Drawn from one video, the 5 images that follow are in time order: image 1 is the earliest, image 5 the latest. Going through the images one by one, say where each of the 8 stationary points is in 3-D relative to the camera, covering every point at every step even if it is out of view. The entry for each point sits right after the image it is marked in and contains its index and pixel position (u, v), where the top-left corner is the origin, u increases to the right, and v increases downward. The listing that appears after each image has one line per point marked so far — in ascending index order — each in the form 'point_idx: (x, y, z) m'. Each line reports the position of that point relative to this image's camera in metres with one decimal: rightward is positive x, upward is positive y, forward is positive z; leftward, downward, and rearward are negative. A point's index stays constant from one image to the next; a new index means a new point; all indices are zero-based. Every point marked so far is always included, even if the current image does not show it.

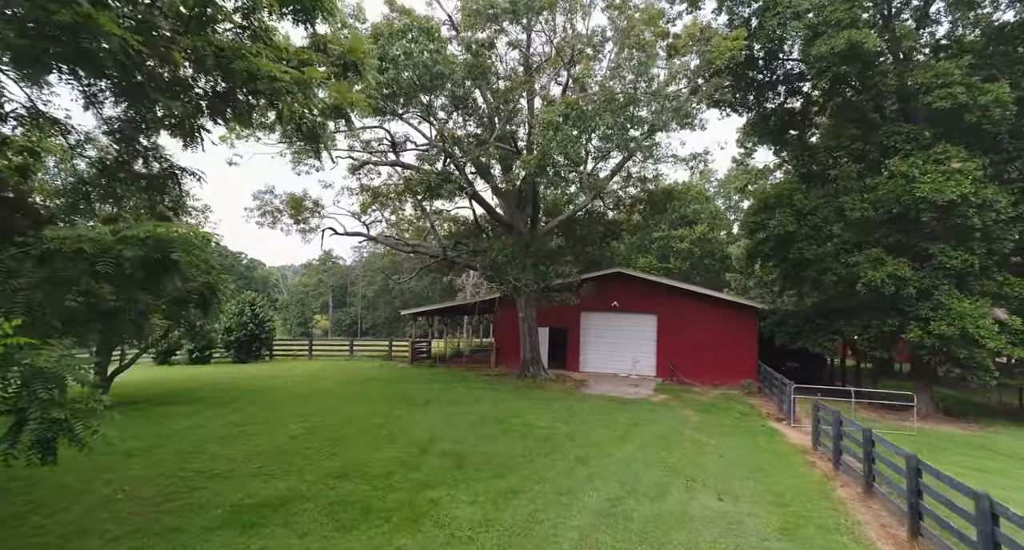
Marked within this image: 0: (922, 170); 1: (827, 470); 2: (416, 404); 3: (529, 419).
0: (+8.8, +2.3, +10.6) m
1: (+4.5, -2.8, +7.0) m
2: (-2.1, -2.8, +10.7) m
3: (+0.3, -2.8, +9.4) m
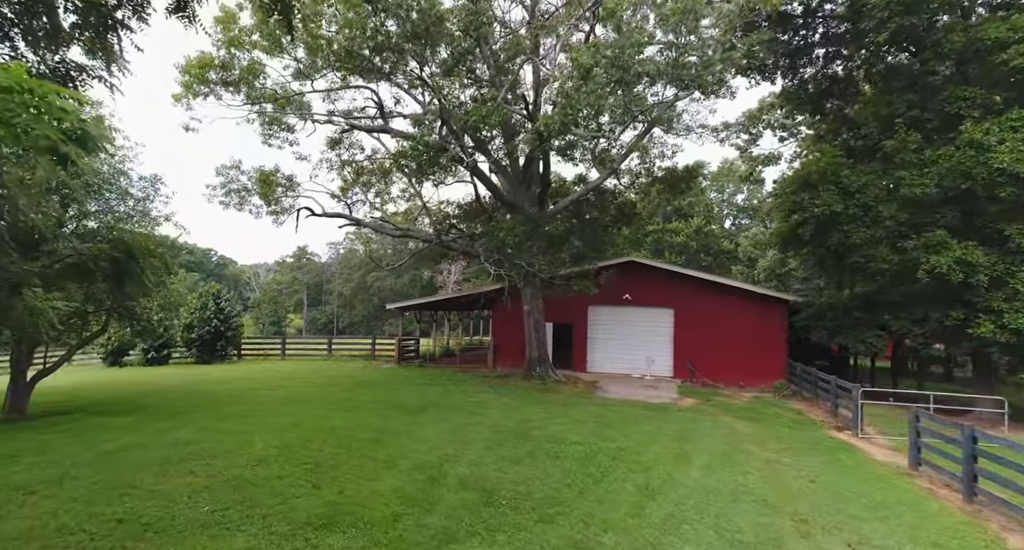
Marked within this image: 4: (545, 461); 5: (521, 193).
0: (+9.1, +2.6, +9.2) m
1: (+4.9, -2.5, +5.4) m
2: (-1.8, -2.5, +8.9) m
3: (+0.6, -2.5, +7.7) m
4: (+0.4, -2.4, +6.4) m
5: (+0.3, +2.2, +13.3) m
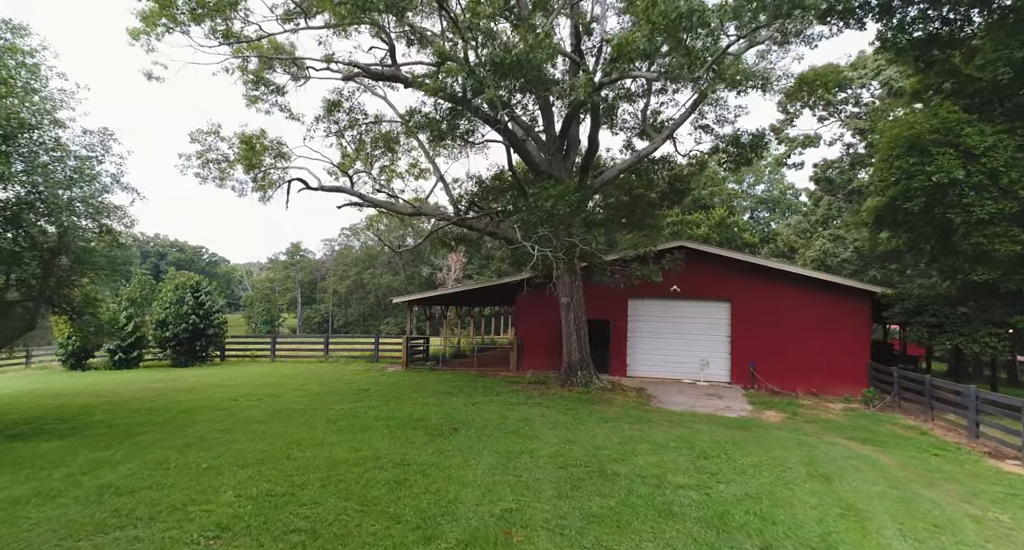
0: (+9.9, +2.9, +7.1) m
1: (+5.8, -2.2, +3.3) m
2: (-1.0, -2.2, +6.6) m
3: (+1.5, -2.2, +5.5) m
4: (+1.3, -2.1, +4.2) m
5: (+1.0, +2.5, +11.1) m
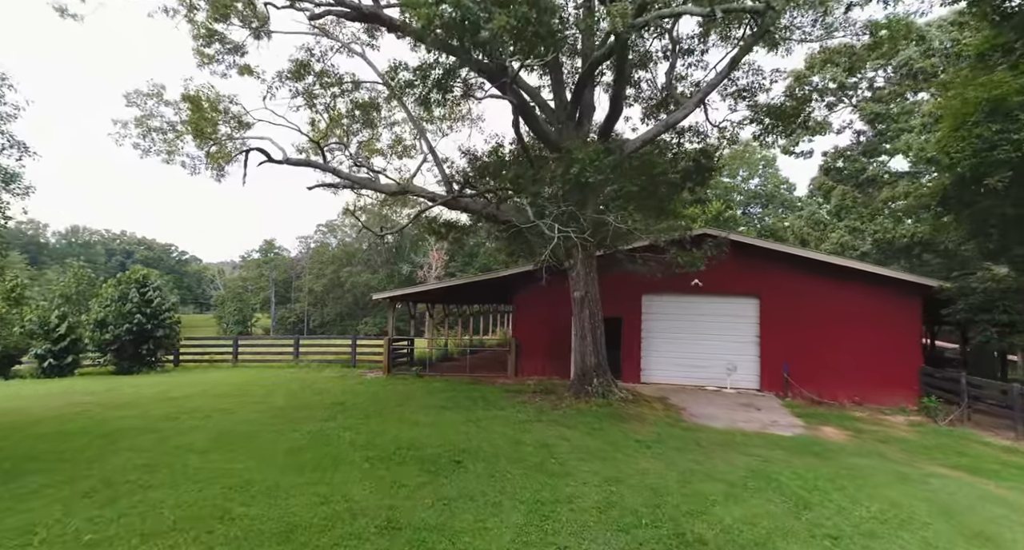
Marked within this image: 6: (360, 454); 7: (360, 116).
0: (+10.2, +3.0, +5.8) m
1: (+6.2, -2.0, +1.9) m
2: (-0.7, -2.0, +4.9) m
3: (+1.8, -2.0, +3.9) m
4: (+1.6, -1.9, +2.6) m
5: (+1.1, +2.7, +9.5) m
6: (-1.8, -2.1, +5.8) m
7: (-3.5, +3.6, +11.2) m
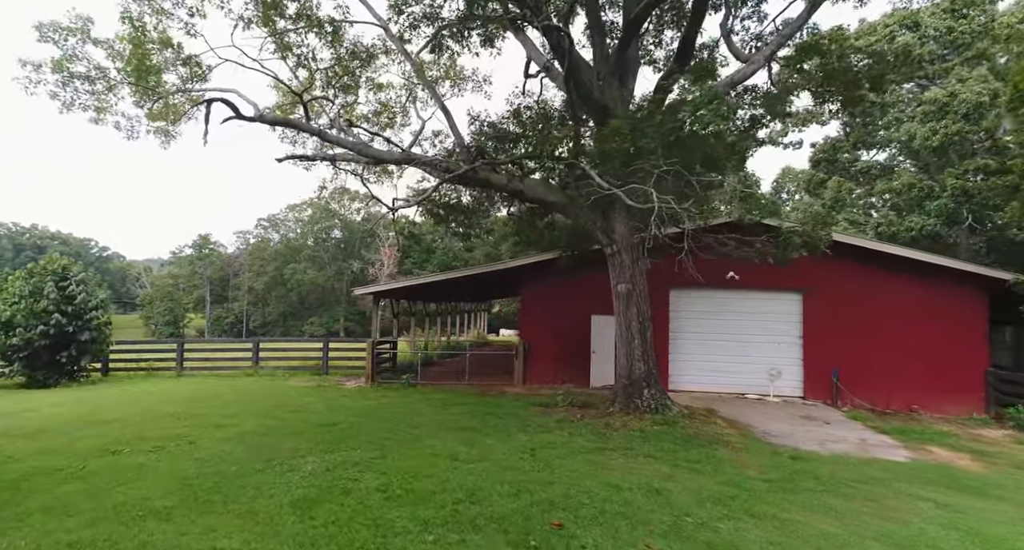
0: (+11.0, +3.1, +5.2) m
1: (+7.4, -1.9, +0.9) m
2: (+0.3, -1.9, +3.2) m
3: (+2.8, -1.9, +2.4) m
4: (+2.8, -1.8, +1.1) m
5: (+1.7, +2.8, +7.9) m
6: (-0.9, -1.9, +4.0) m
7: (-3.0, +3.8, +9.2) m
